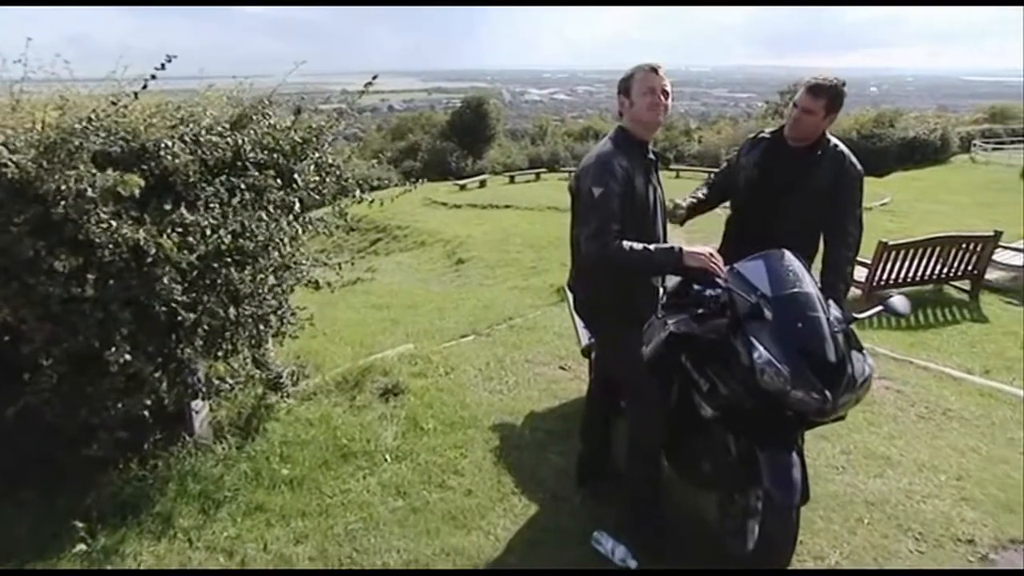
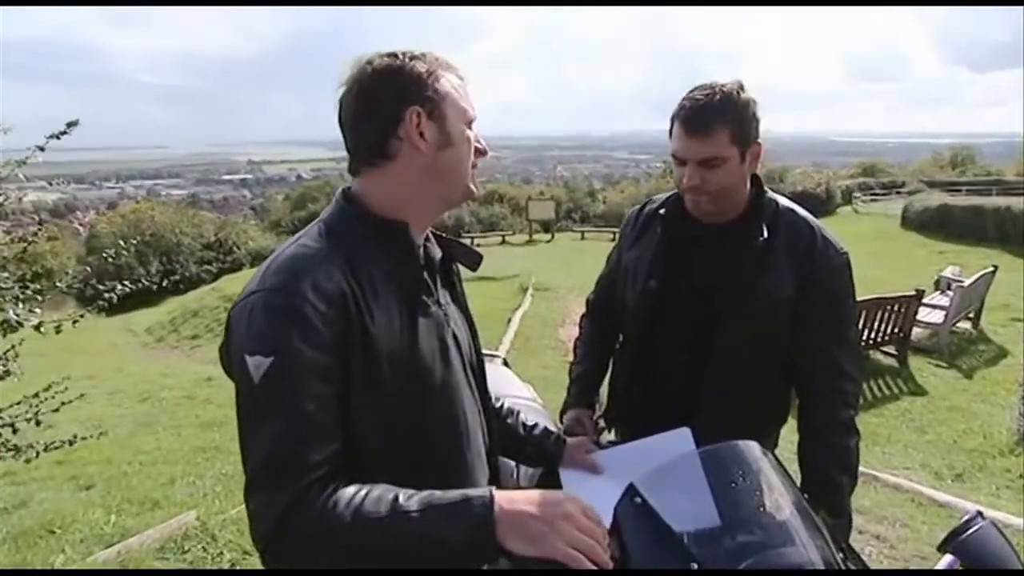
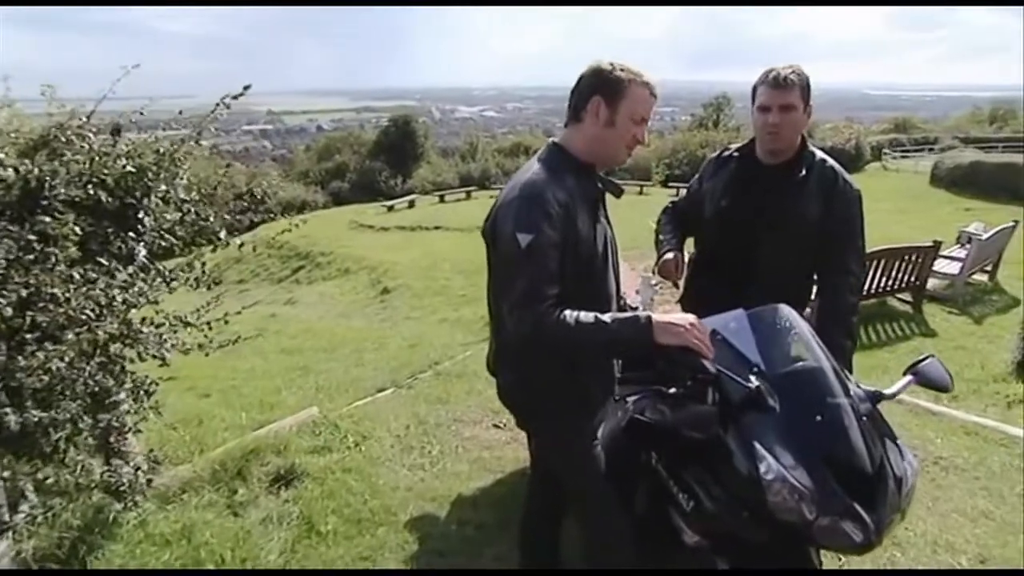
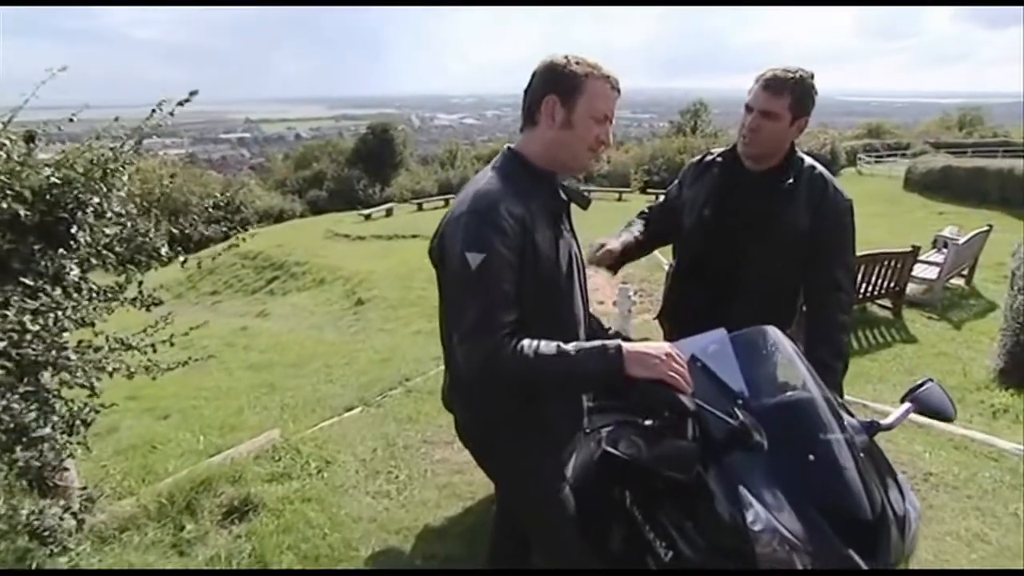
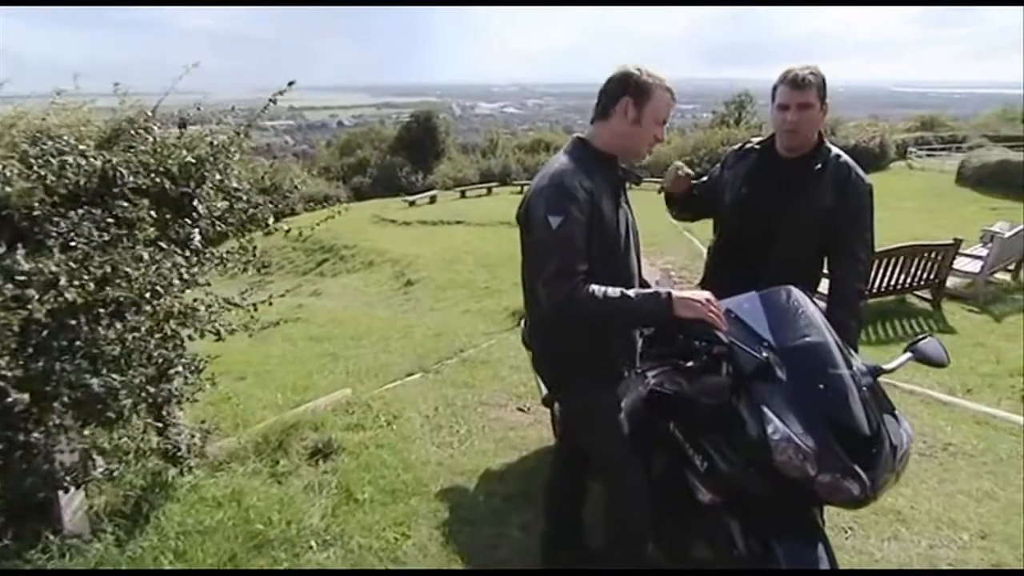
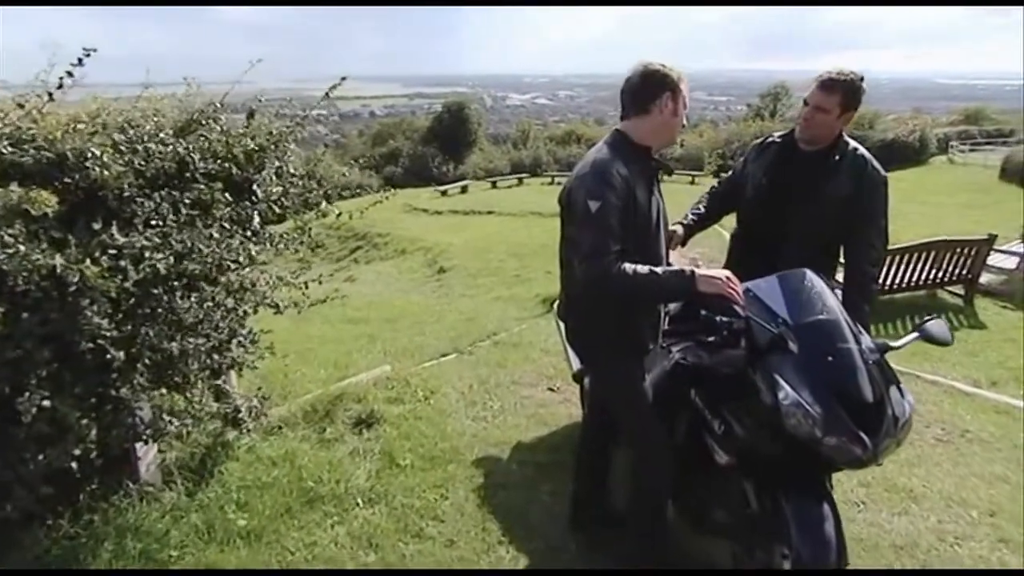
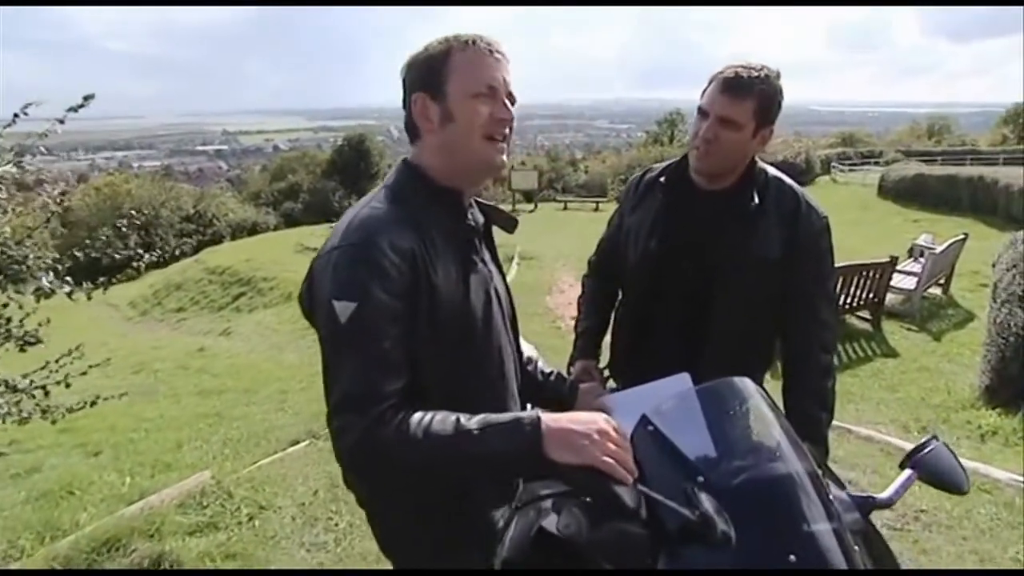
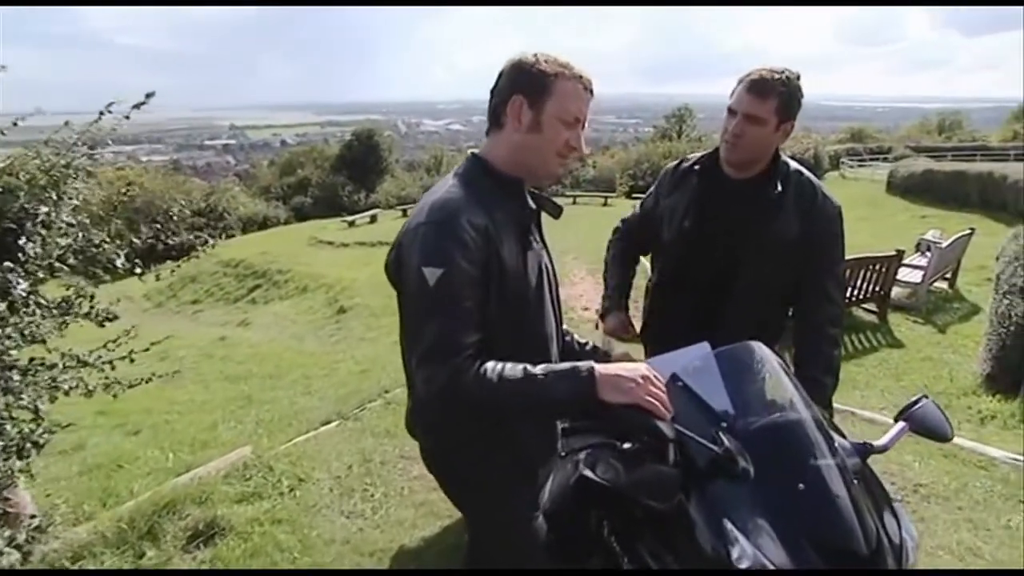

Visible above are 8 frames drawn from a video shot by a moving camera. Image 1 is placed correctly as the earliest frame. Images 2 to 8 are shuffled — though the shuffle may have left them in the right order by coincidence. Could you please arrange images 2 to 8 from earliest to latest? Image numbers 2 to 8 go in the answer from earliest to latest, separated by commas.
6, 5, 3, 4, 8, 7, 2
